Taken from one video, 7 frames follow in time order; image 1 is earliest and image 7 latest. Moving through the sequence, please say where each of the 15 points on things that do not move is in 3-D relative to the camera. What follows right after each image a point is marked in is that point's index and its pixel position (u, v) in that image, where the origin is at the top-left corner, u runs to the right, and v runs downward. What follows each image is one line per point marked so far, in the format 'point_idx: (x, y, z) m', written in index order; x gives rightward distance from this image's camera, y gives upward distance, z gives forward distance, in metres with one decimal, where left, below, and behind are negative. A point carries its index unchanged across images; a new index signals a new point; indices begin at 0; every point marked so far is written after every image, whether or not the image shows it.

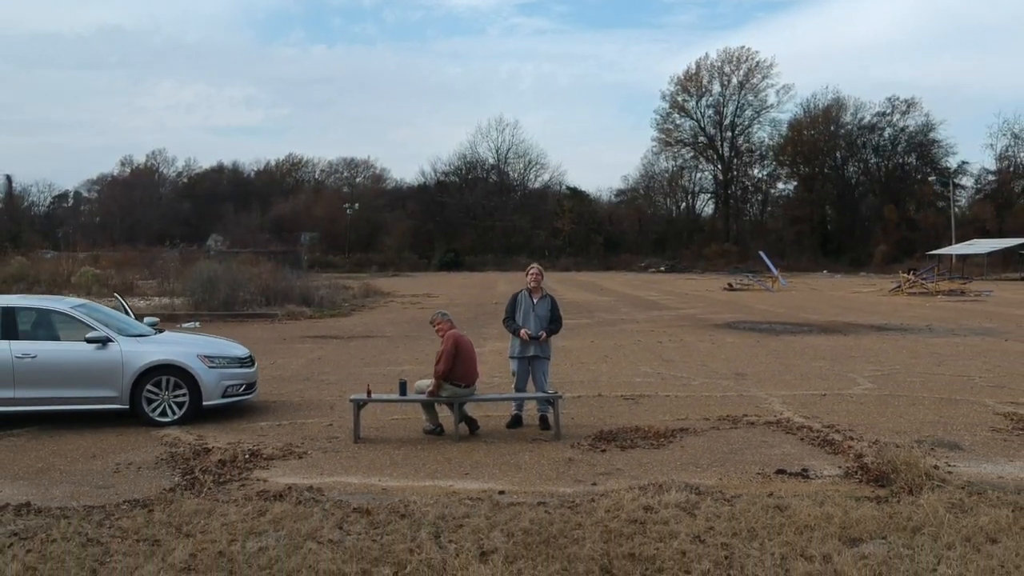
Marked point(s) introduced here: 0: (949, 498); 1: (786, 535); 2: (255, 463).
0: (+2.8, -1.4, +6.5) m
1: (+1.6, -1.4, +5.8) m
2: (-2.1, -1.4, +8.0) m
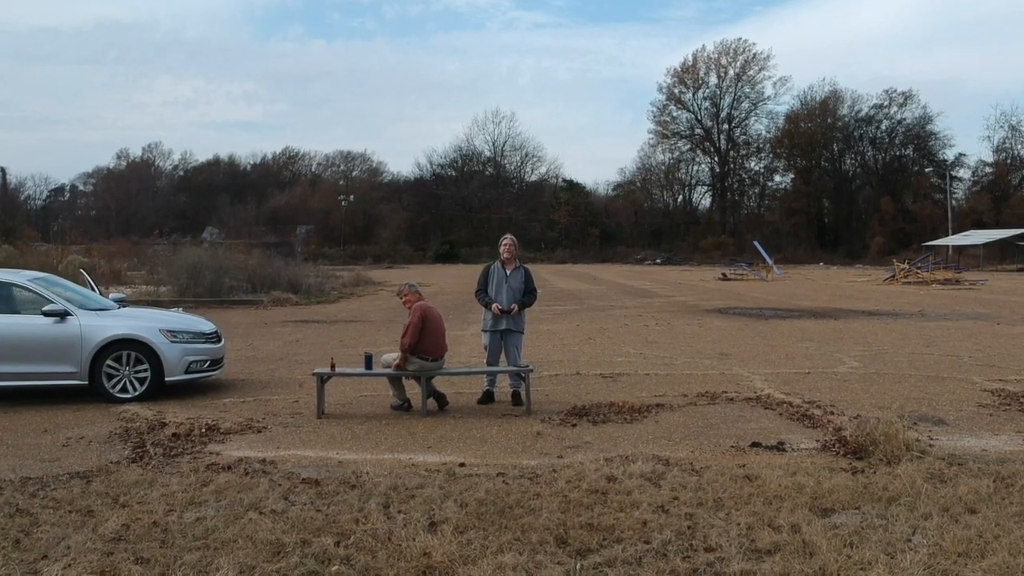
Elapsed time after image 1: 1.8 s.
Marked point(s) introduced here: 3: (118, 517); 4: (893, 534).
0: (+2.6, -1.1, +6.2) m
1: (+1.3, -1.2, +5.5) m
2: (-2.3, -1.1, +7.7) m
3: (-2.2, -1.2, +5.4) m
4: (+2.0, -1.3, +5.1) m
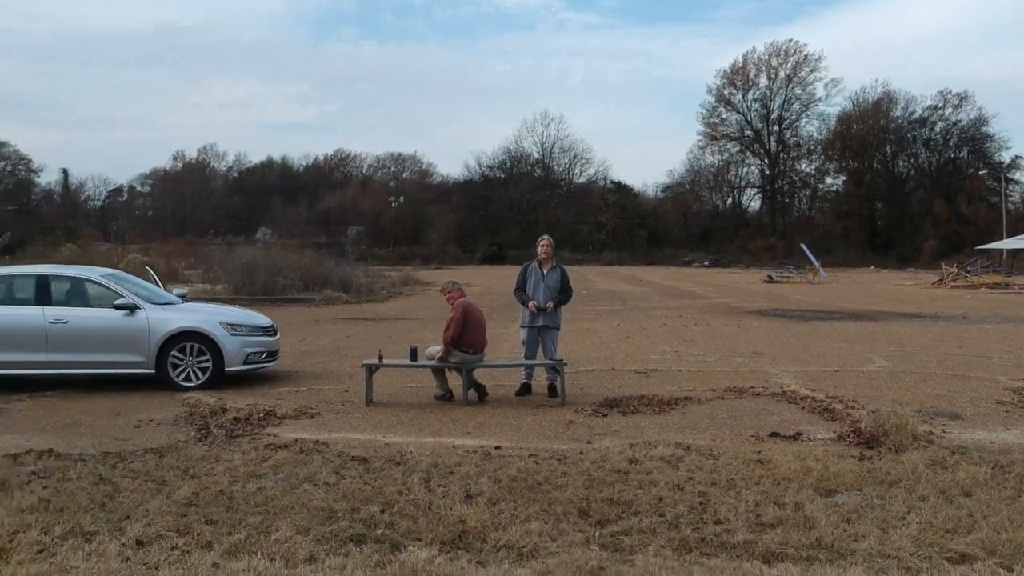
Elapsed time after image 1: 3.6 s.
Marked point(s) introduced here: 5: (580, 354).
0: (+2.8, -1.1, +6.6) m
1: (+1.5, -1.2, +6.0) m
2: (-2.1, -1.1, +8.4) m
3: (-2.0, -1.2, +6.1) m
4: (+2.1, -1.3, +5.6) m
5: (+0.9, -0.9, +13.4) m
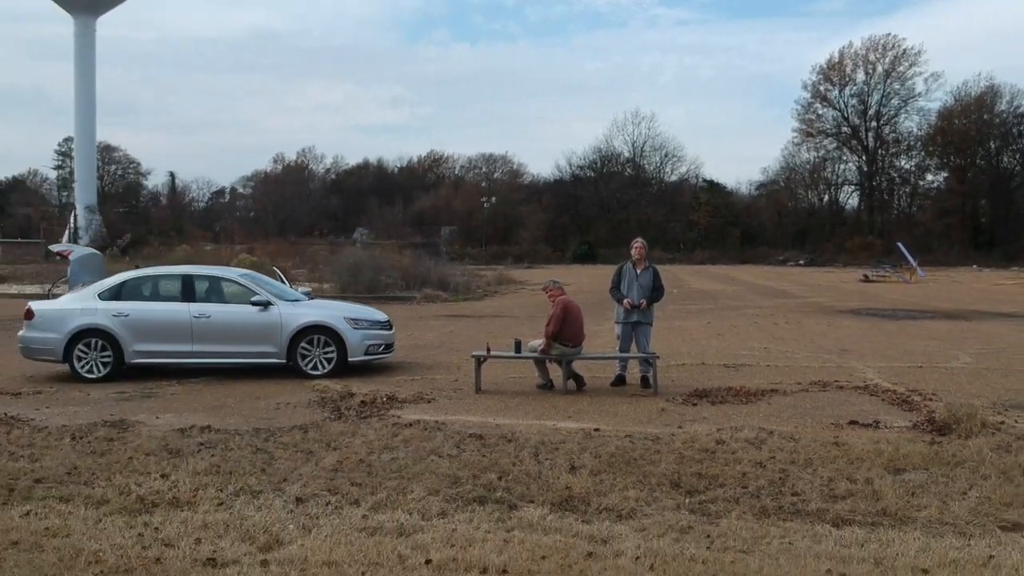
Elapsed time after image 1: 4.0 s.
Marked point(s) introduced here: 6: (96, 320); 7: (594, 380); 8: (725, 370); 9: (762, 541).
0: (+3.5, -1.1, +7.2) m
1: (+2.2, -1.2, +6.7) m
2: (-1.2, -1.1, +9.4) m
3: (-1.3, -1.2, +7.1) m
4: (+2.7, -1.2, +6.2) m
5: (+2.3, -0.9, +14.1) m
6: (-4.6, -0.3, +11.1) m
7: (+0.9, -1.0, +10.9) m
8: (+2.5, -1.0, +11.7) m
9: (+1.3, -1.3, +5.3) m
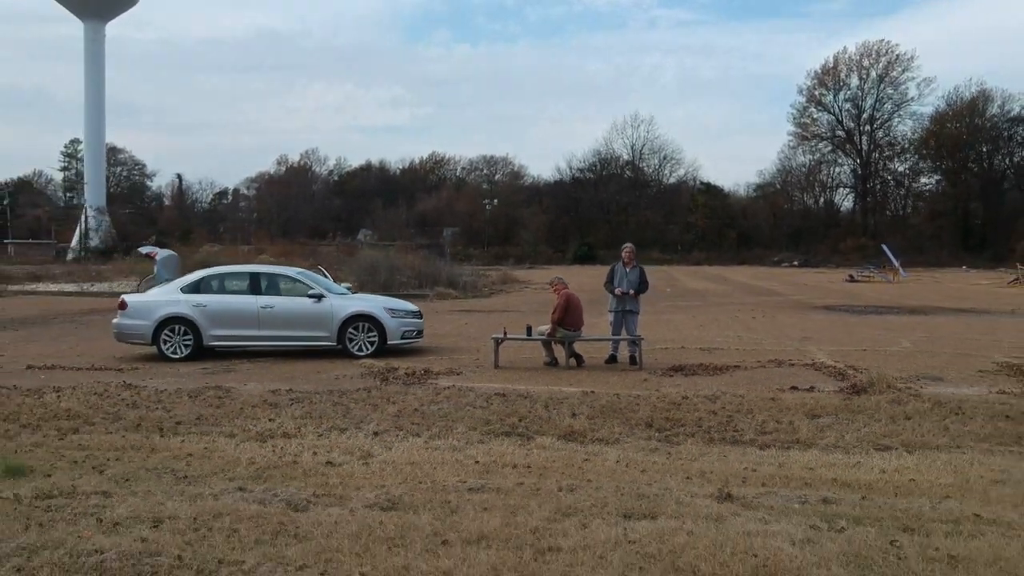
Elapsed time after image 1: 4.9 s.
0: (+3.7, -1.0, +9.5) m
1: (+2.3, -1.1, +9.1) m
2: (-1.0, -1.0, +11.7) m
3: (-1.1, -1.1, +9.4) m
4: (+2.9, -1.2, +8.6) m
5: (+2.4, -0.8, +16.4) m
6: (-4.5, -0.3, +13.5) m
7: (+1.1, -0.9, +13.2) m
8: (+2.6, -0.9, +14.0) m
9: (+1.5, -1.3, +7.6) m
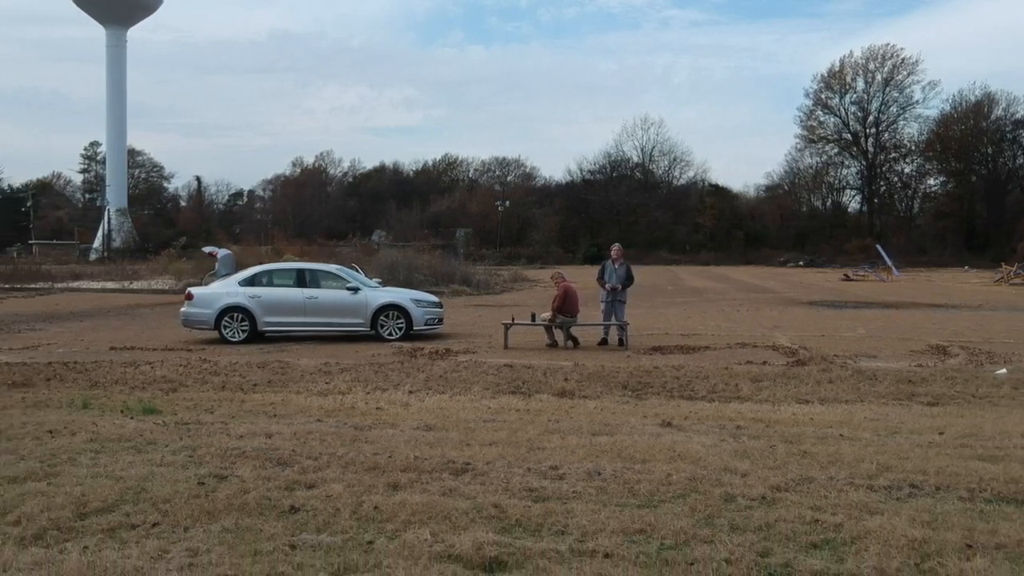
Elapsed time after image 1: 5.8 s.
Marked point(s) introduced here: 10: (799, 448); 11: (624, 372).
0: (+3.7, -0.9, +11.9) m
1: (+2.4, -1.0, +11.4) m
2: (-0.9, -0.9, +14.1) m
3: (-1.1, -1.0, +11.8) m
4: (+2.9, -1.1, +10.9) m
5: (+2.6, -0.7, +18.8) m
6: (-4.4, -0.2, +15.9) m
7: (+1.2, -0.8, +15.6) m
8: (+2.8, -0.8, +16.4) m
9: (+1.5, -1.2, +10.0) m
10: (+2.1, -1.2, +7.2) m
11: (+1.3, -1.0, +11.8) m
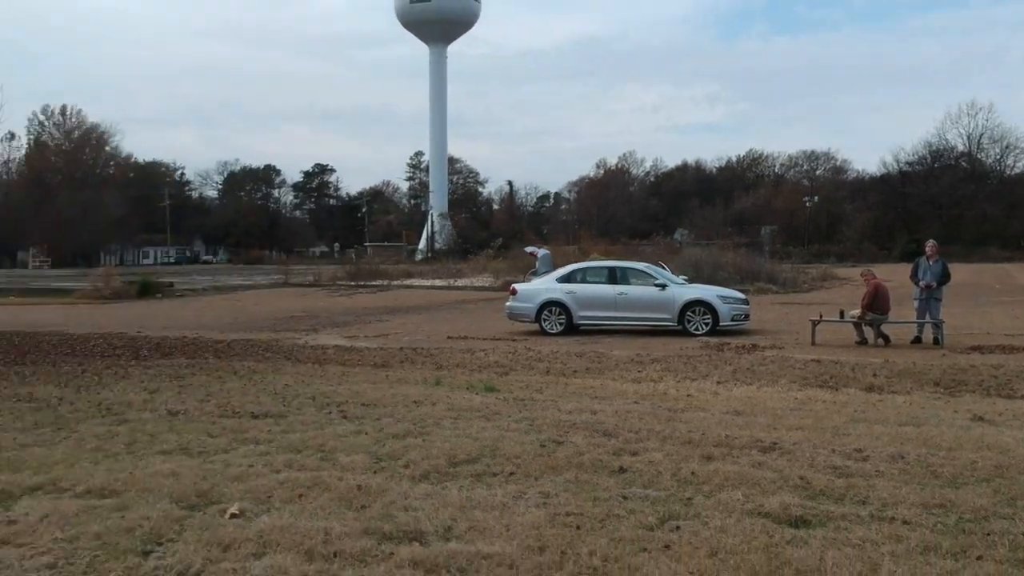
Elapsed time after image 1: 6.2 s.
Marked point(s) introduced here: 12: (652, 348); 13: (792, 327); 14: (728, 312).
0: (+7.3, -0.9, +11.1) m
1: (+5.9, -1.0, +11.0) m
2: (+3.6, -0.9, +14.6) m
3: (+2.7, -1.0, +12.4) m
4: (+6.3, -1.1, +10.4) m
5: (+8.2, -0.7, +18.0) m
6: (+0.8, -0.1, +17.3) m
7: (+6.0, -0.8, +15.4) m
8: (+7.7, -0.8, +15.6) m
9: (+4.6, -1.1, +9.9) m
10: (+4.4, -1.1, +7.1) m
11: (+5.0, -1.0, +11.7) m
12: (+2.1, -0.9, +15.1) m
13: (+5.0, -0.7, +17.8) m
14: (+3.6, -0.4, +16.7) m
